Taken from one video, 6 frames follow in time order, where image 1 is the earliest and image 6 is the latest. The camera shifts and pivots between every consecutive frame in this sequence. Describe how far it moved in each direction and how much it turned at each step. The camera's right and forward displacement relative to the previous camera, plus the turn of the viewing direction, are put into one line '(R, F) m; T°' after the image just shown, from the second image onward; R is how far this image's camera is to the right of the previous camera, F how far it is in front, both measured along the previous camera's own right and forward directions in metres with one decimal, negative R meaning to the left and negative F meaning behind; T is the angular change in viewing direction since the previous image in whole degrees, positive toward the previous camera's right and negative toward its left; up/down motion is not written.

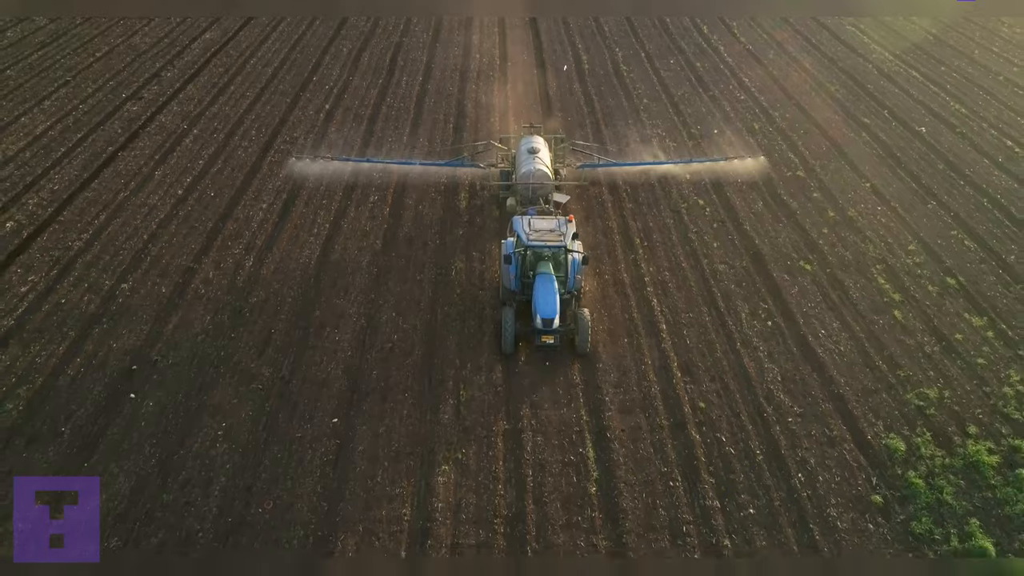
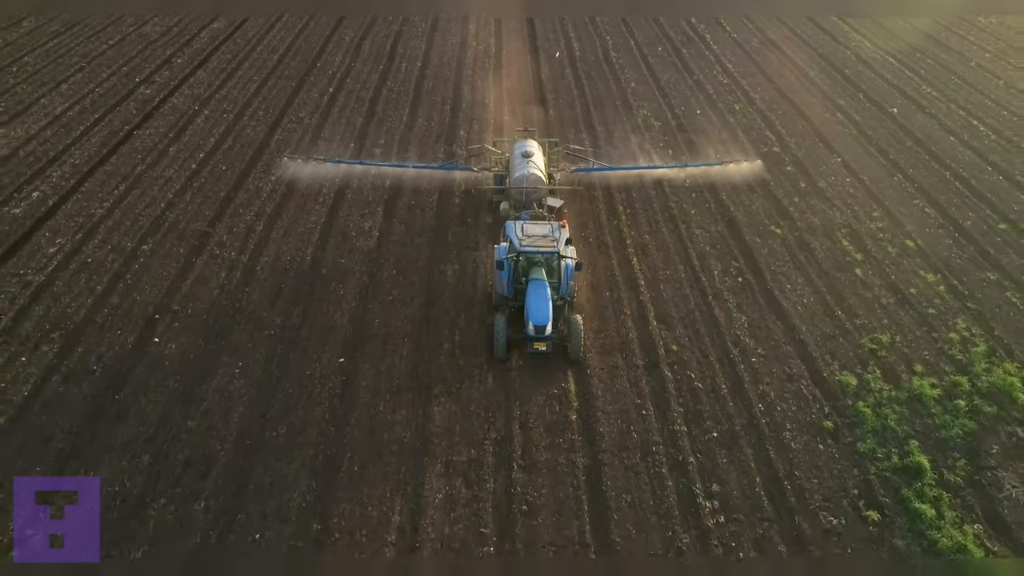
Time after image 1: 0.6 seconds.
(+0.1, -1.0) m; 0°
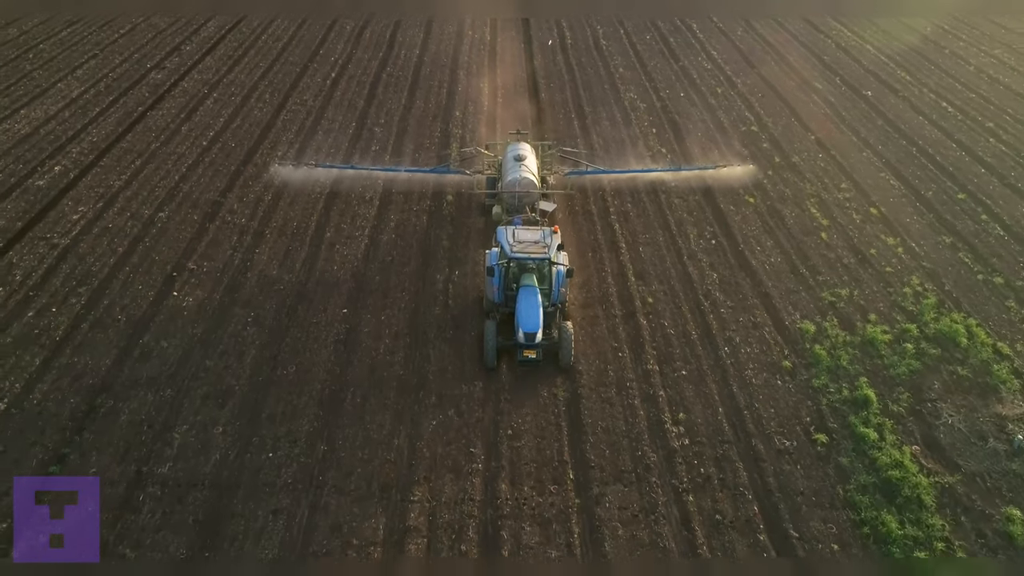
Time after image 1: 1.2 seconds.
(+0.1, -1.0) m; 0°
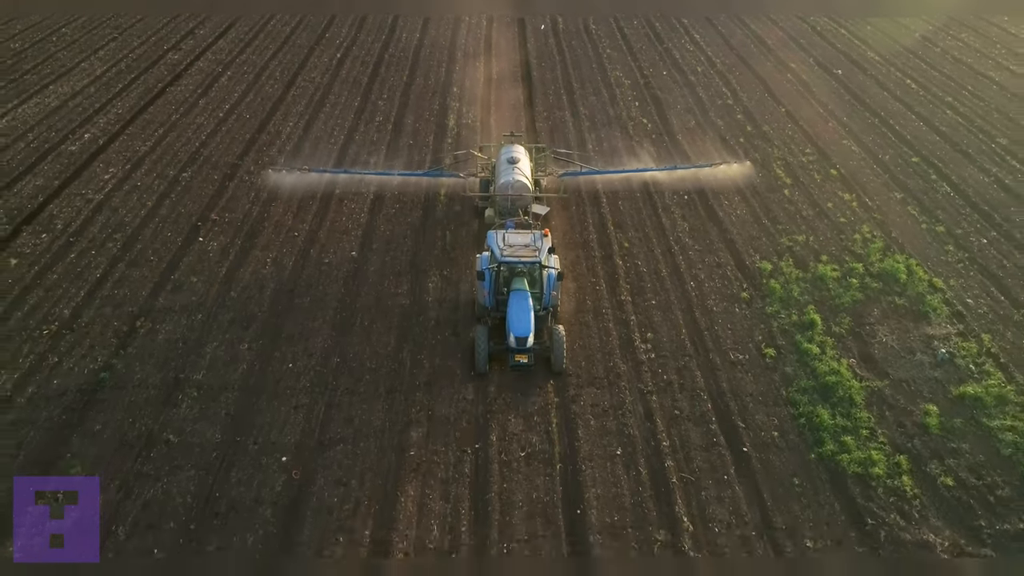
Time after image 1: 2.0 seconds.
(+0.1, -1.4) m; 0°
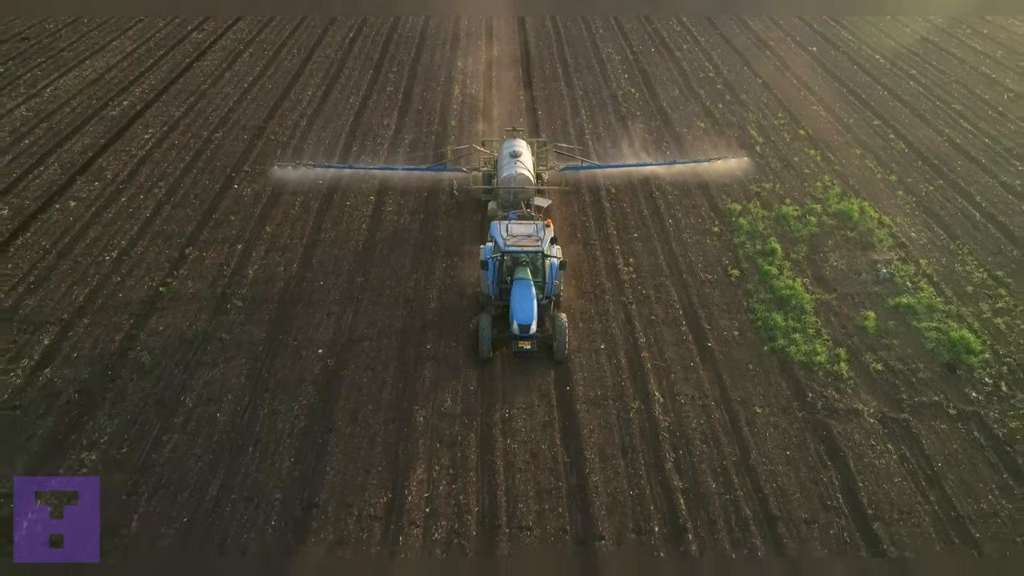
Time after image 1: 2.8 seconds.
(0.0, -1.7) m; 0°
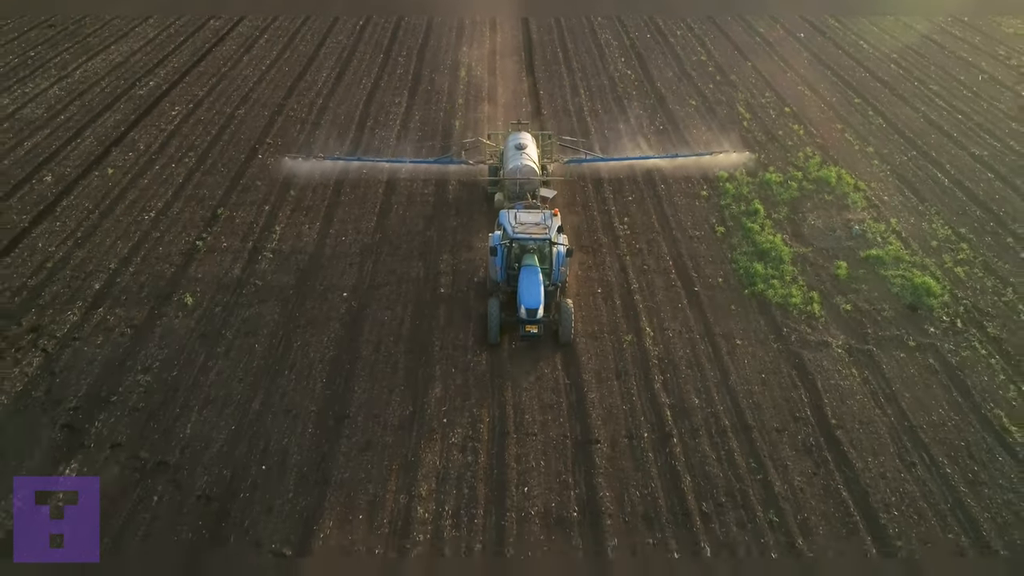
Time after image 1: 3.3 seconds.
(-0.1, -1.2) m; 0°
